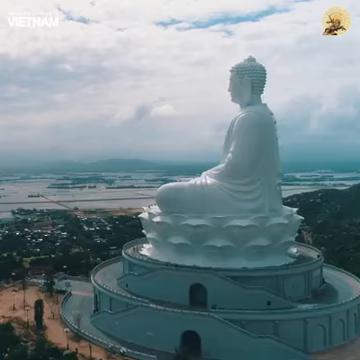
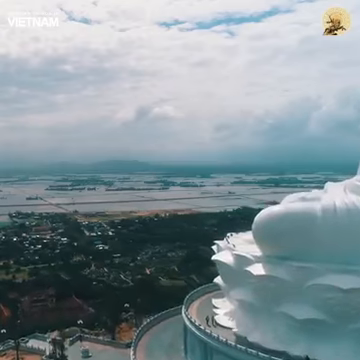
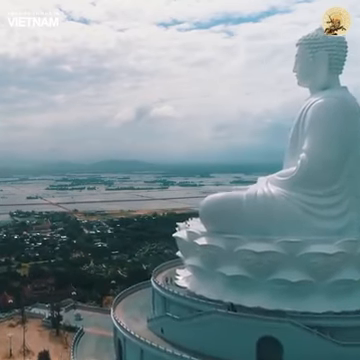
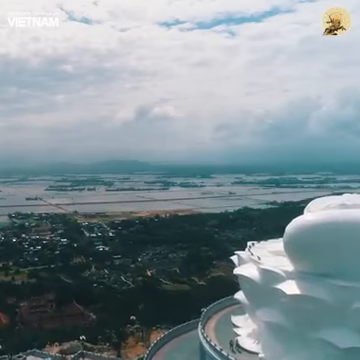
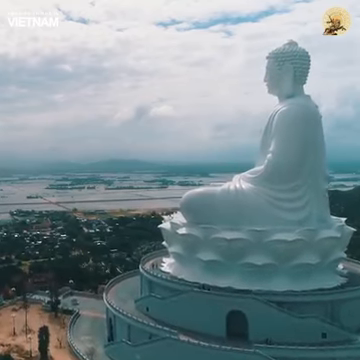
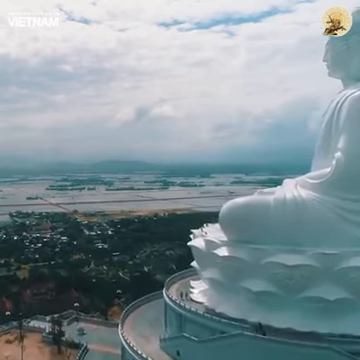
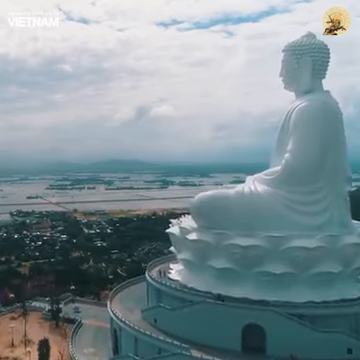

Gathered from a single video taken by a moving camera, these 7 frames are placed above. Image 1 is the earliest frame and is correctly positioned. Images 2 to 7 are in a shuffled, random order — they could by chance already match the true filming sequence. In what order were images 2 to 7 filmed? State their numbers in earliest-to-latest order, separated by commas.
5, 7, 3, 6, 2, 4
